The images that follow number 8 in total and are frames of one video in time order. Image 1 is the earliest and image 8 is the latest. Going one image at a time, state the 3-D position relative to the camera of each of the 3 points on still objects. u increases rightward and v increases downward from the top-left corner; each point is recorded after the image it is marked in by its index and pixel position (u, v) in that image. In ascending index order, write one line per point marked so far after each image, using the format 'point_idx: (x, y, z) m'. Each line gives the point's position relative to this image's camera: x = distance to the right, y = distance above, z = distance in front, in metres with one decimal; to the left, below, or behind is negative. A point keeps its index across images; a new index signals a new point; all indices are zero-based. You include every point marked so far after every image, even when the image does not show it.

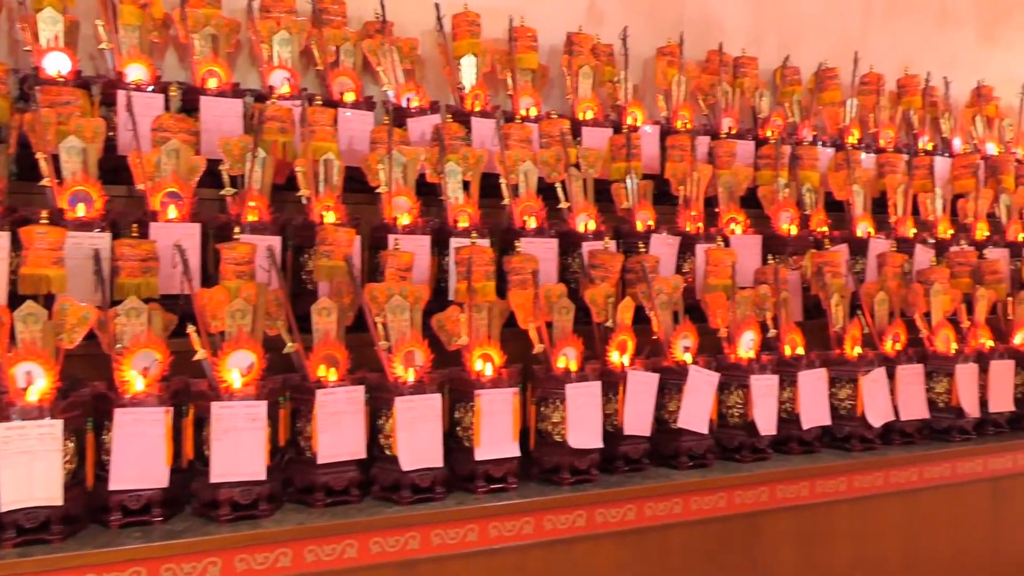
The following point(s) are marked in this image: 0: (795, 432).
0: (+0.7, -0.4, +2.2) m
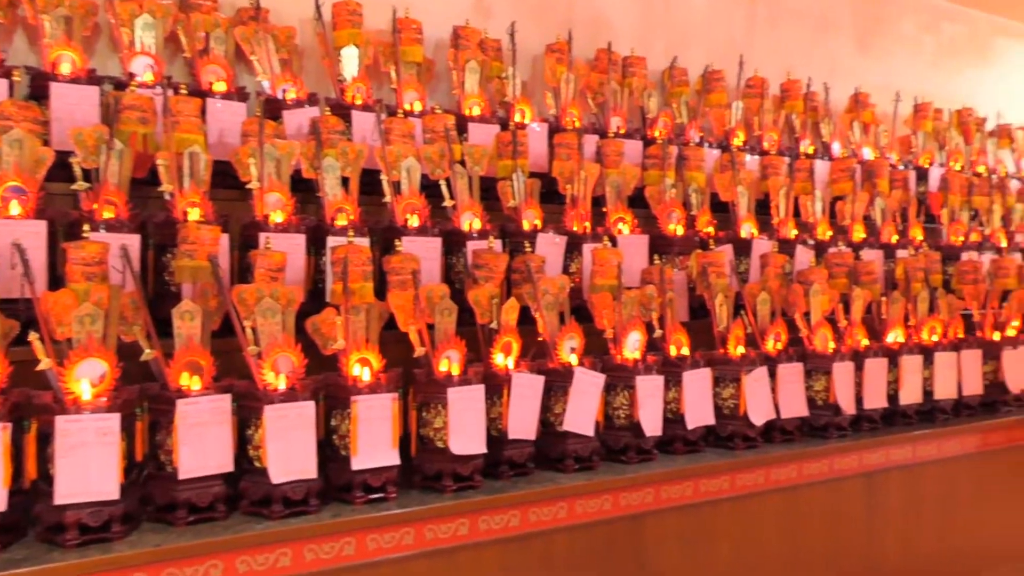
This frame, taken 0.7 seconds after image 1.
0: (+0.4, -0.4, +2.2) m
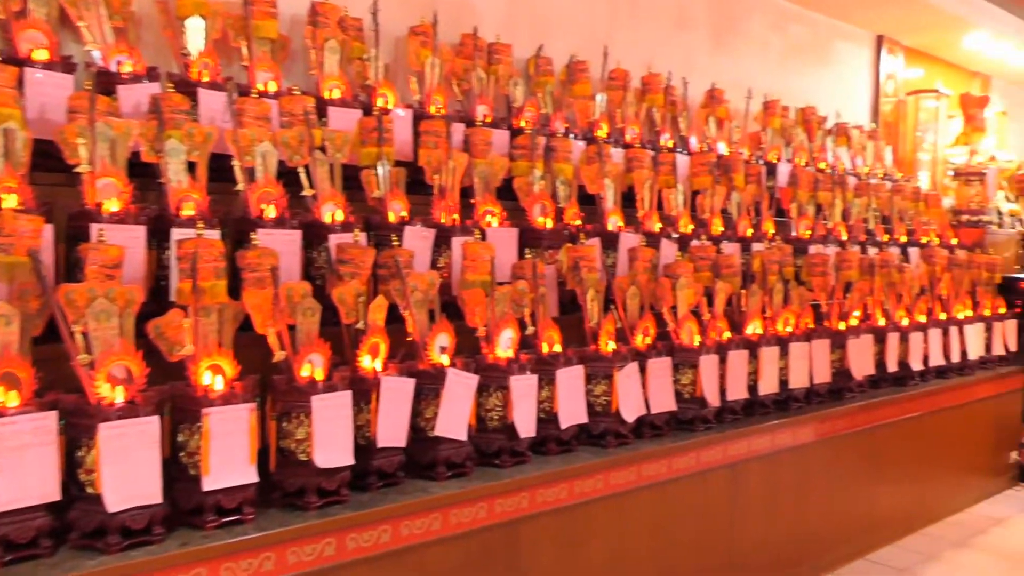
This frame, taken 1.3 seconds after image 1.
0: (+0.1, -0.3, +2.2) m
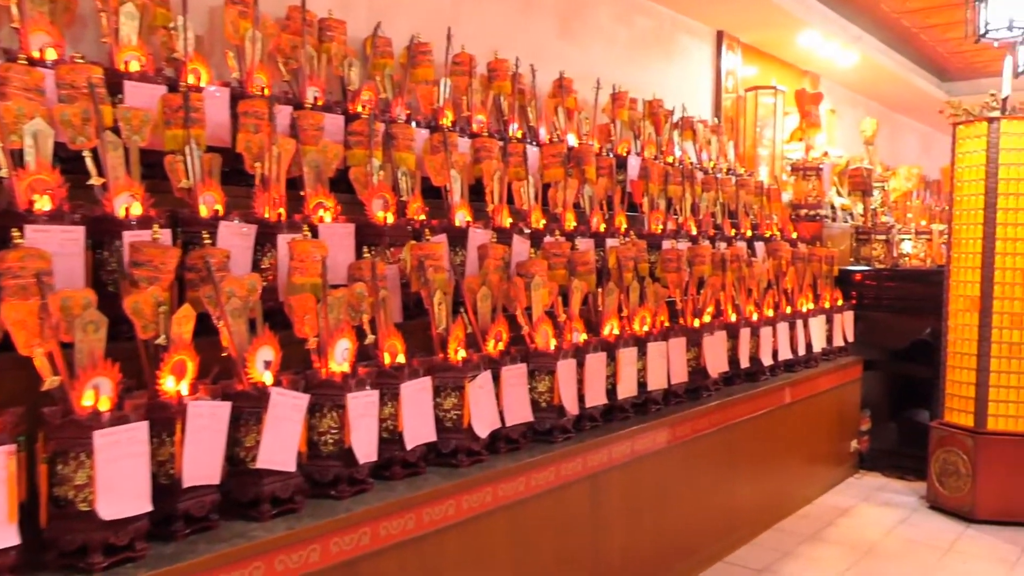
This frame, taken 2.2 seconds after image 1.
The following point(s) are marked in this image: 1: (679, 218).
0: (-0.2, -0.4, +1.9) m
1: (+0.7, +0.3, +3.6) m
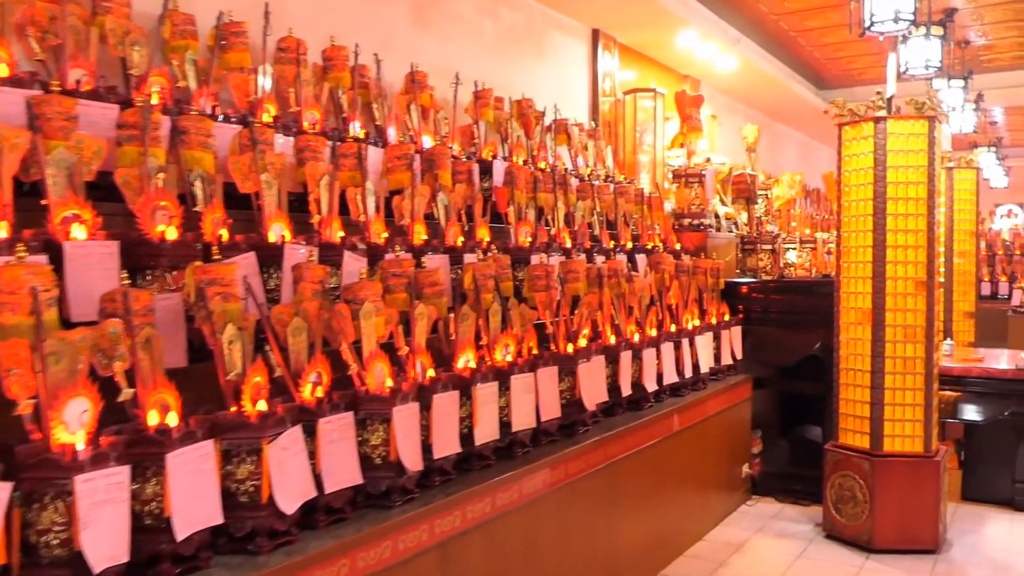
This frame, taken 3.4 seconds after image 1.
0: (-0.6, -0.4, +1.4) m
1: (+0.1, +0.2, +3.2) m
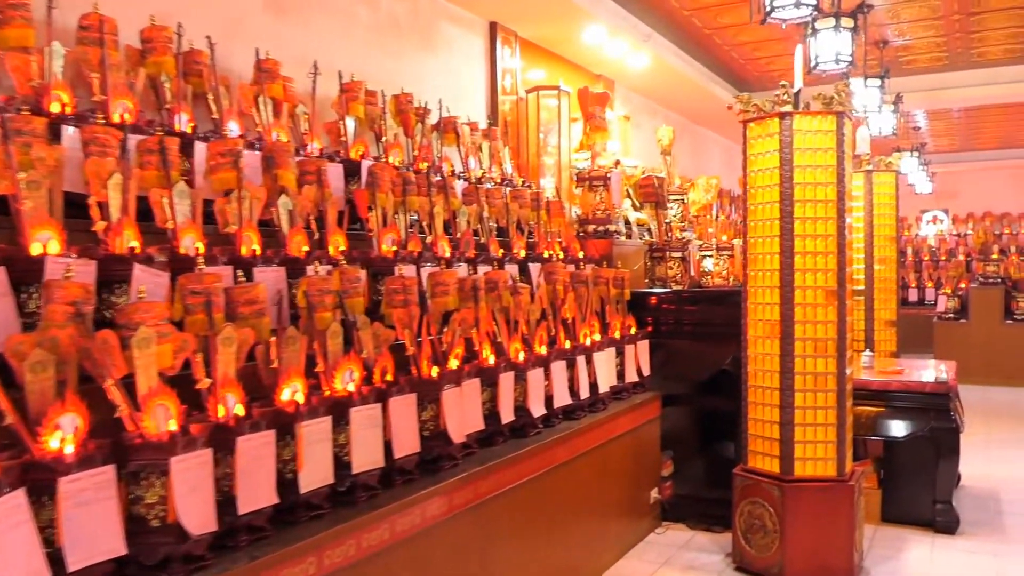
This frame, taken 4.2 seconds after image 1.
0: (-0.9, -0.4, +1.0) m
1: (-0.3, +0.2, +2.9) m
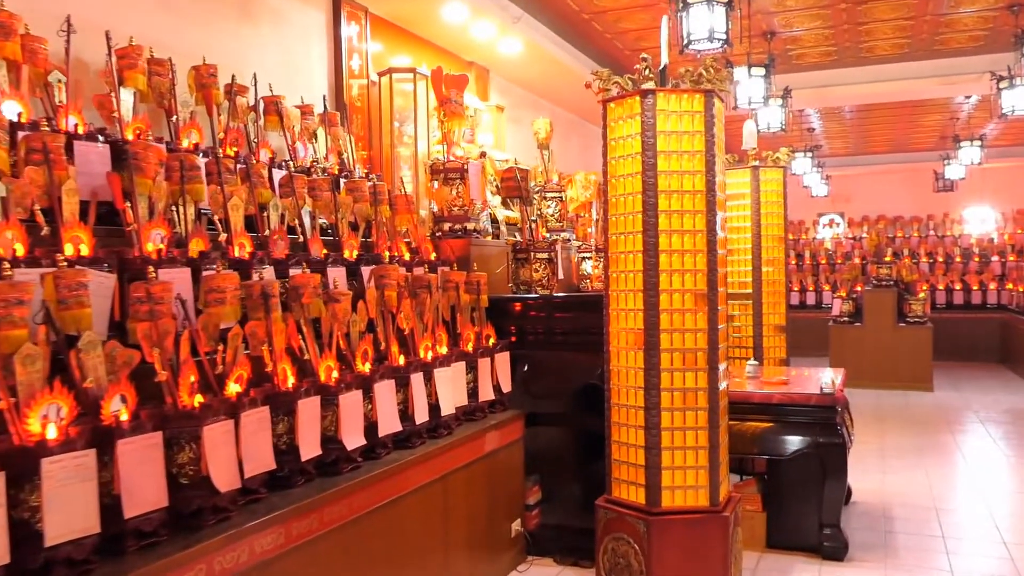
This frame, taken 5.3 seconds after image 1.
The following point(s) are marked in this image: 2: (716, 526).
0: (-1.2, -0.5, +0.5) m
1: (-0.8, +0.1, +2.4) m
2: (+0.6, -0.7, +2.6) m
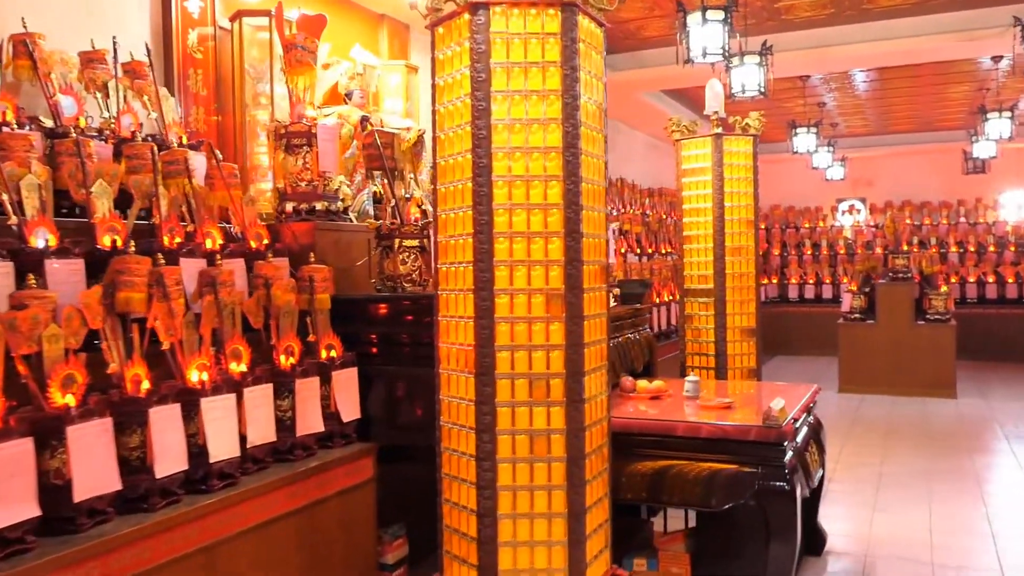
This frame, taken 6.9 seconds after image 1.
0: (-1.7, -0.5, -0.2) m
1: (-1.3, +0.1, +1.7) m
2: (+0.1, -0.7, +1.9) m
